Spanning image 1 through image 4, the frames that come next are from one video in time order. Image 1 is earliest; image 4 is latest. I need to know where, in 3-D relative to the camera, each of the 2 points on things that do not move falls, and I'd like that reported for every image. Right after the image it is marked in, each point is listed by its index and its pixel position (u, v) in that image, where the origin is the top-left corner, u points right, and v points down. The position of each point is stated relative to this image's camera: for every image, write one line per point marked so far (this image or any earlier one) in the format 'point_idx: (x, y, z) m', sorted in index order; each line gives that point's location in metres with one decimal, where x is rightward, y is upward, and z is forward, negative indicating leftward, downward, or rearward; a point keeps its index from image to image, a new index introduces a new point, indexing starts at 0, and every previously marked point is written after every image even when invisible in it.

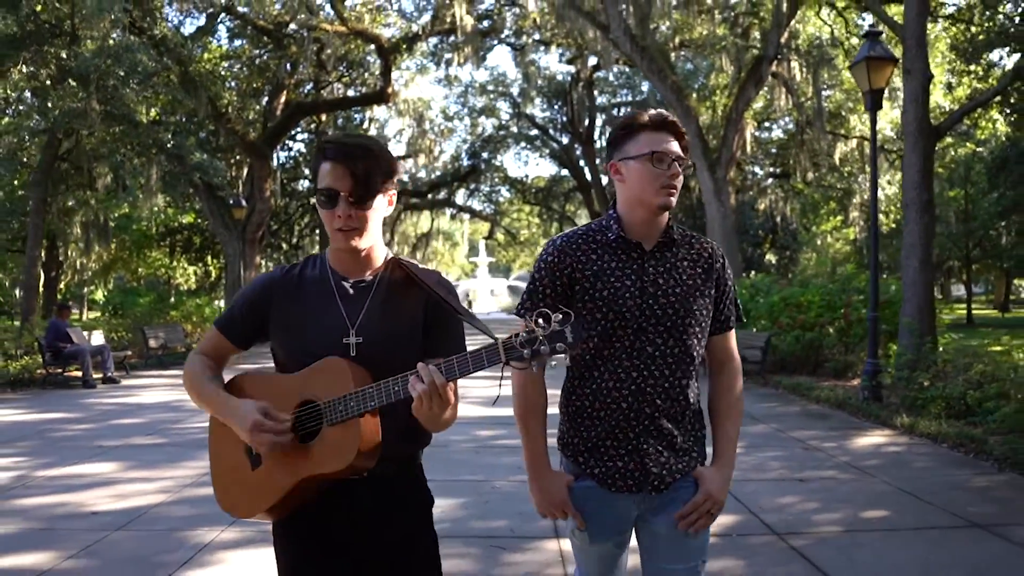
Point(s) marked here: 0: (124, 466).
0: (-2.7, -1.2, +6.3) m
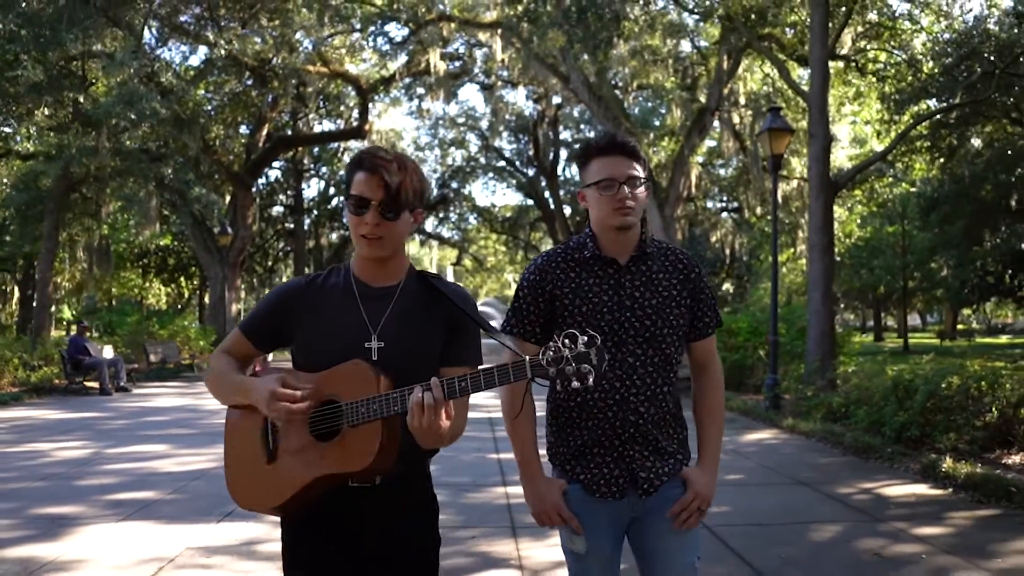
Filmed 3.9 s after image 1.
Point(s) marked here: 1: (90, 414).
0: (-3.1, -1.4, +8.1) m
1: (-5.1, -1.5, +10.8) m
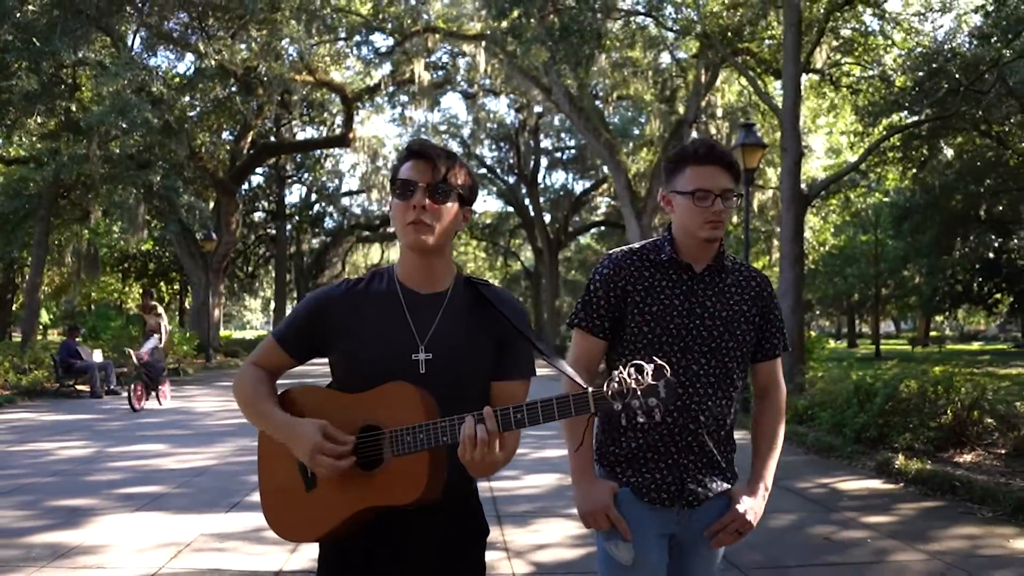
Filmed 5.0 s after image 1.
0: (-3.2, -1.5, +8.5) m
1: (-5.3, -1.6, +11.2) m
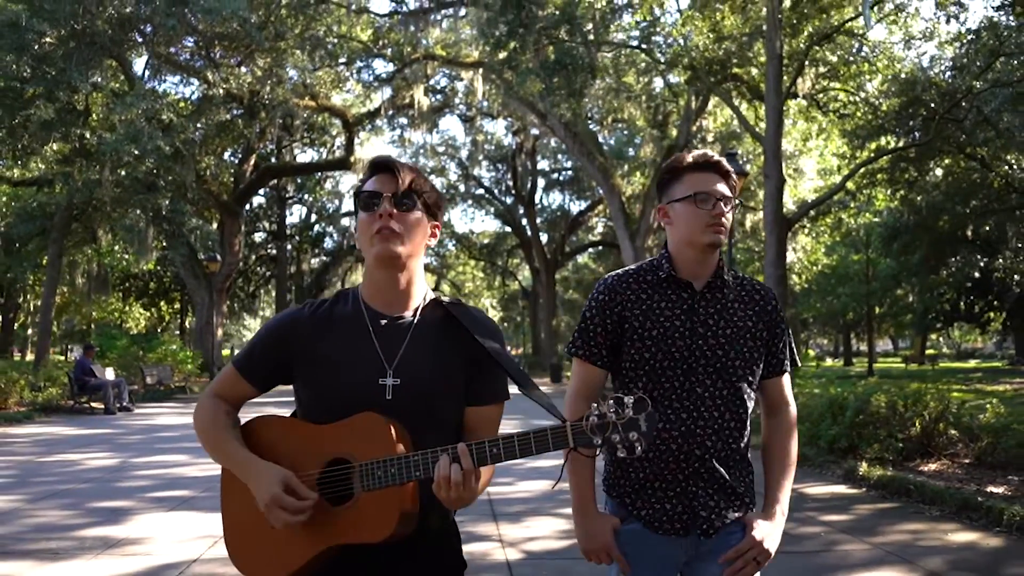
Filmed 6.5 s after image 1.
0: (-3.3, -1.7, +9.1) m
1: (-5.4, -1.9, +11.8) m
